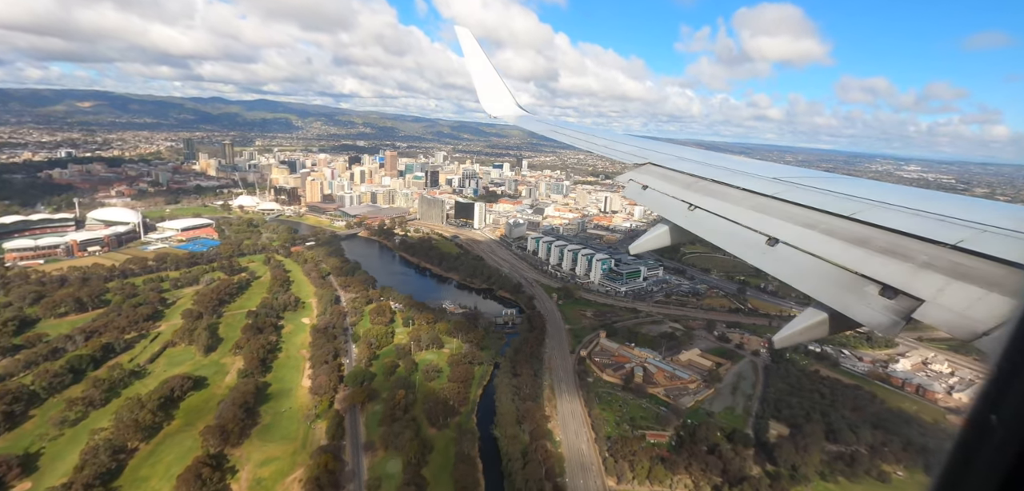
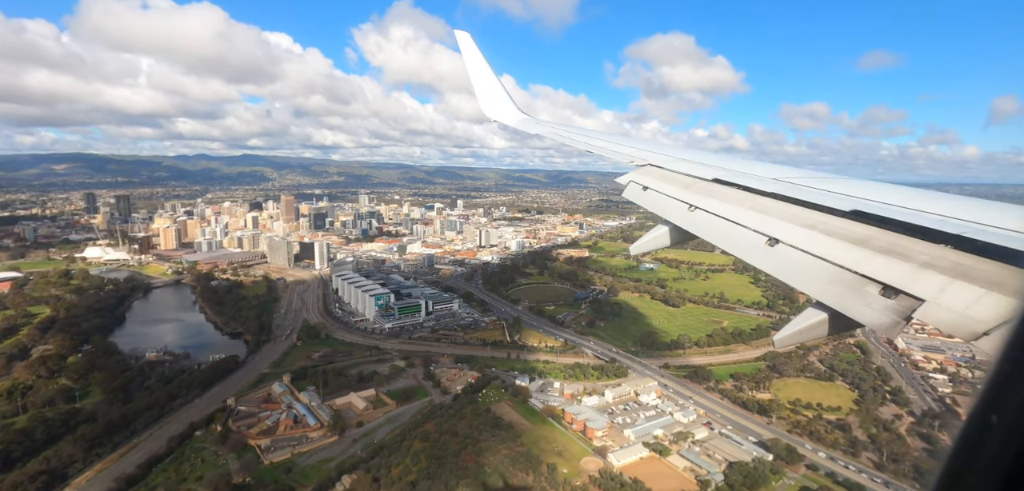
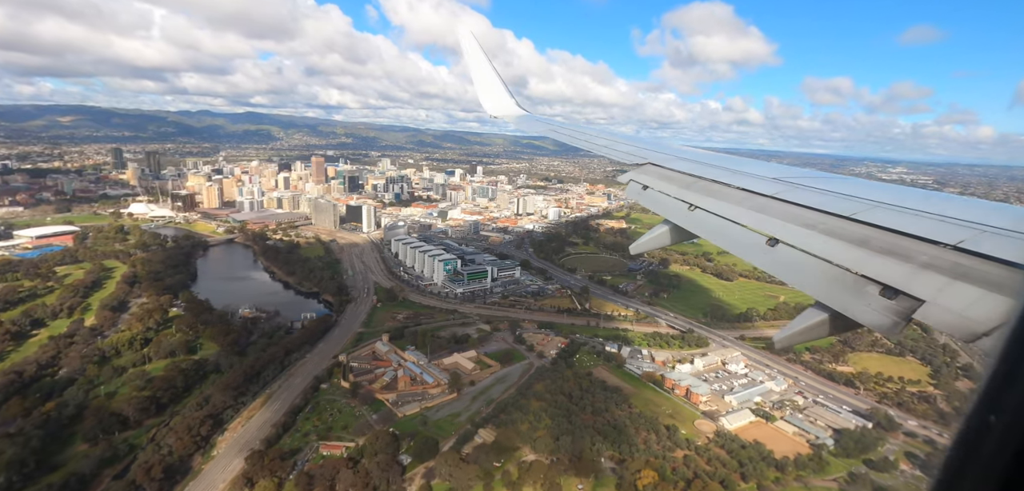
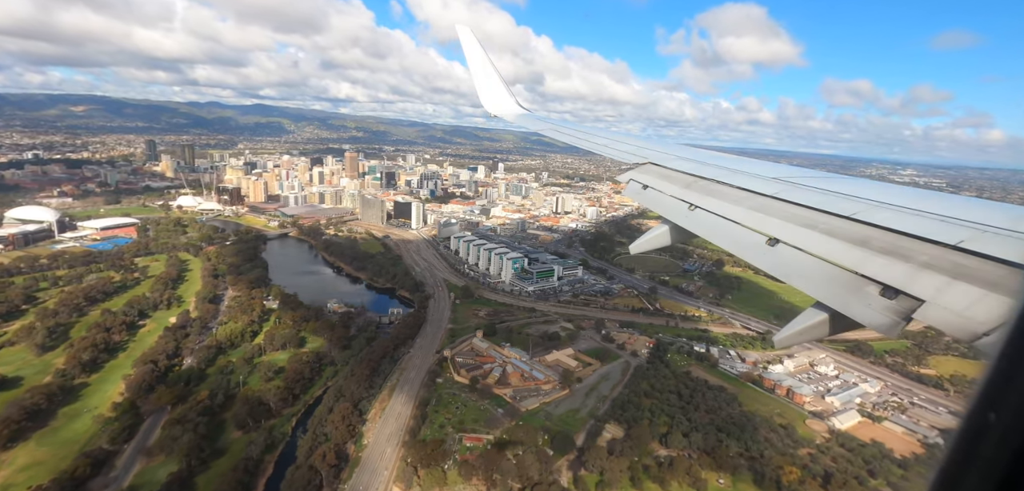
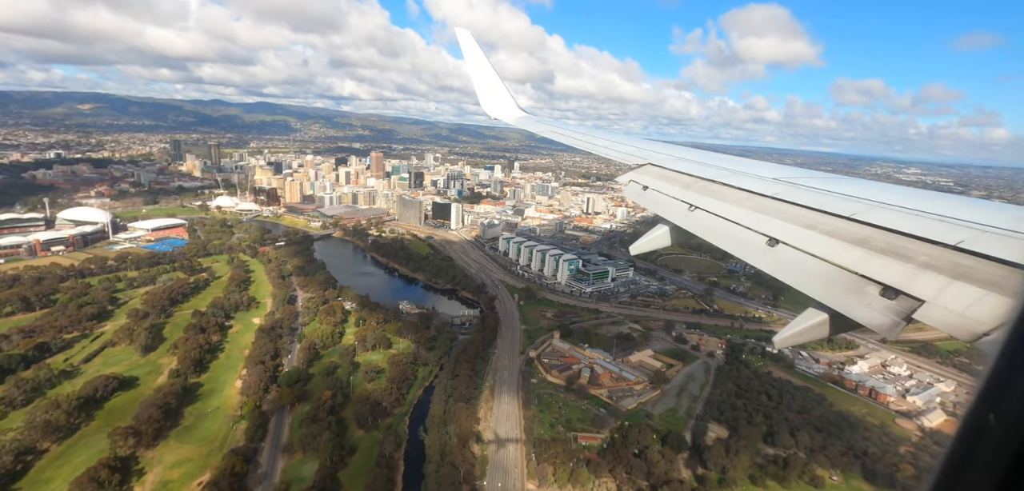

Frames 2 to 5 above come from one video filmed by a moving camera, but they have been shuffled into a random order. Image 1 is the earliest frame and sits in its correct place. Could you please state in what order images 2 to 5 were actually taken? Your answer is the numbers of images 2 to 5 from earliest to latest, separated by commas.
5, 4, 3, 2
